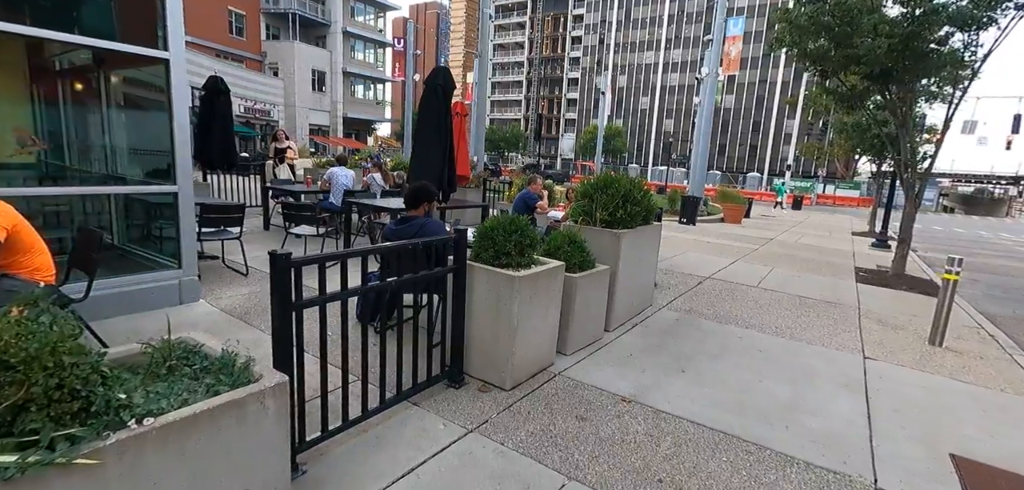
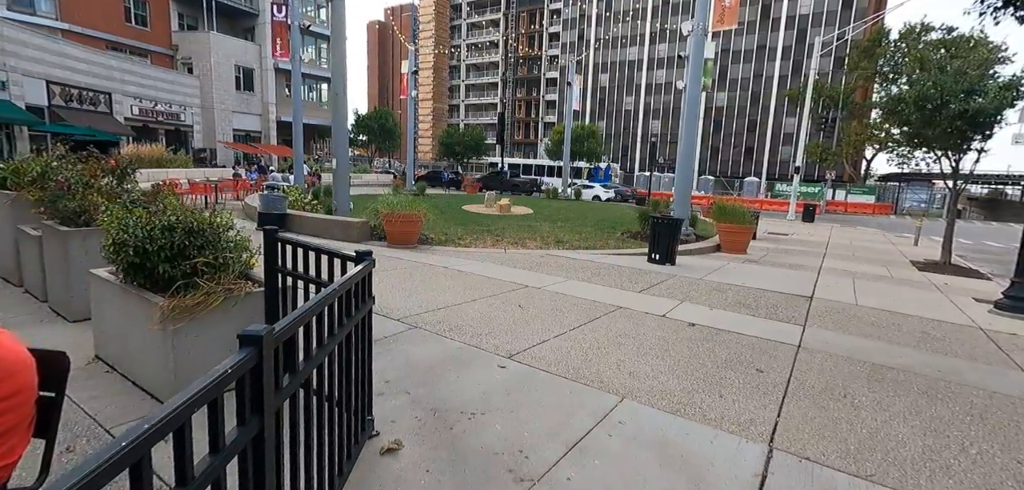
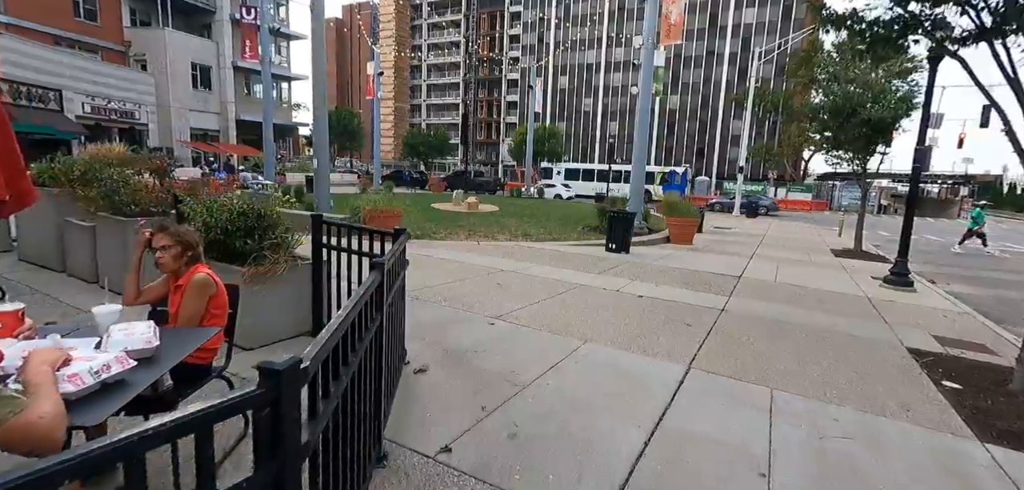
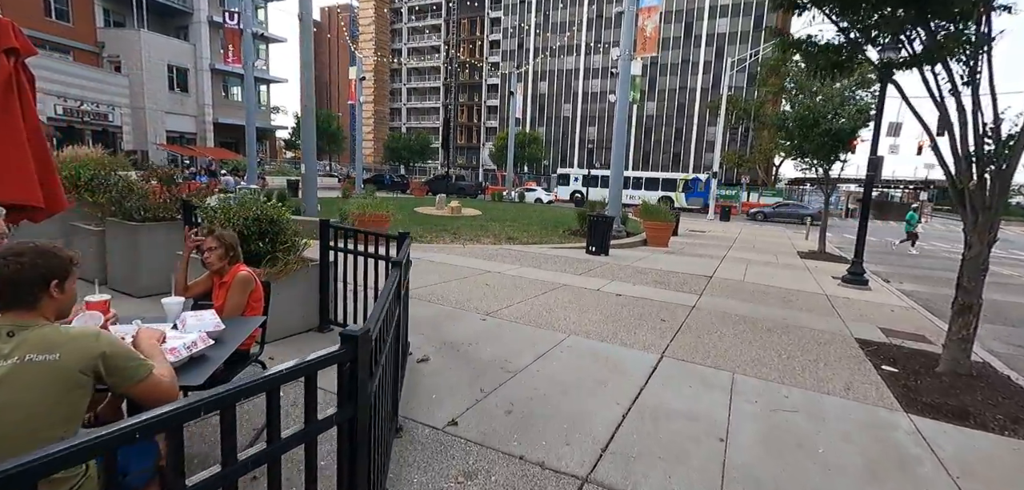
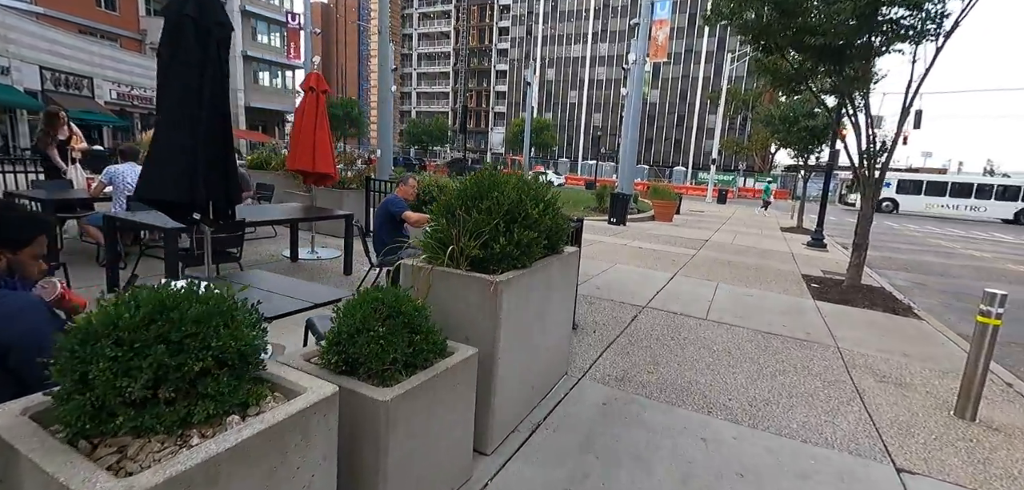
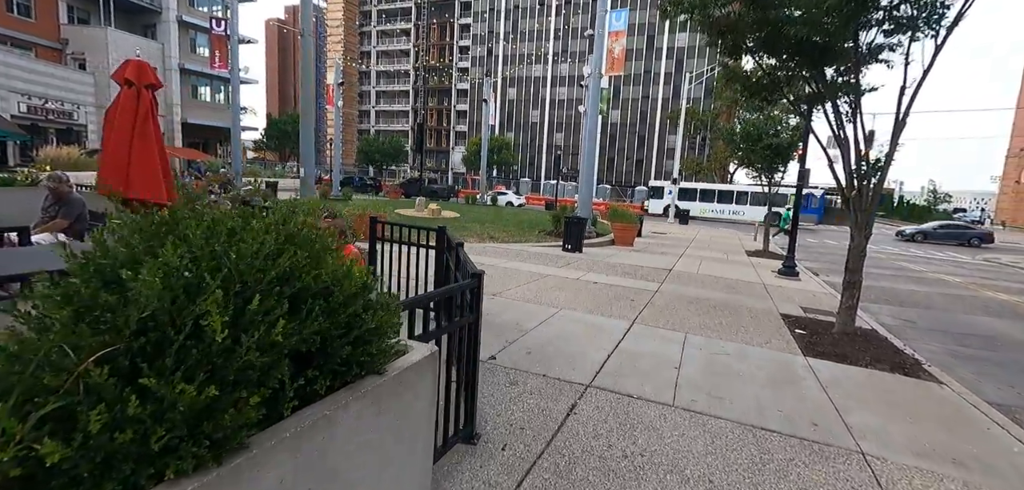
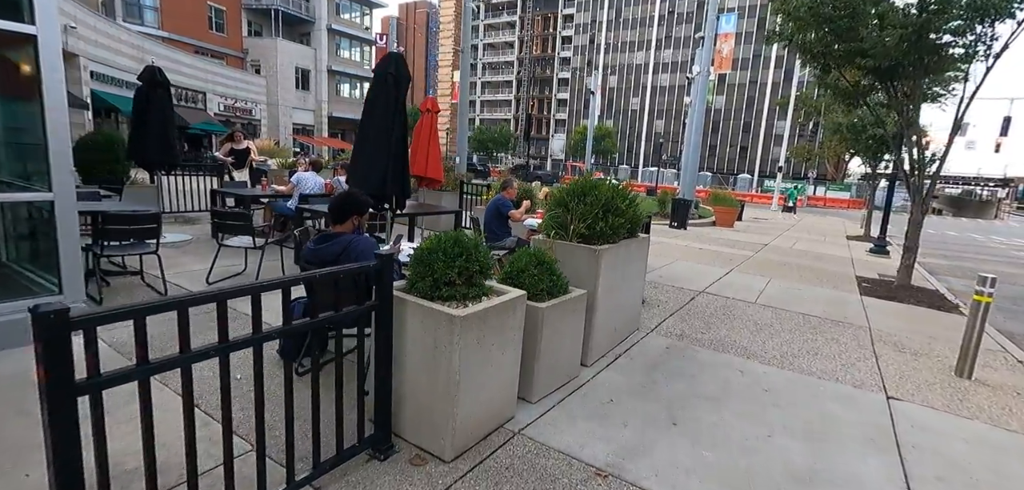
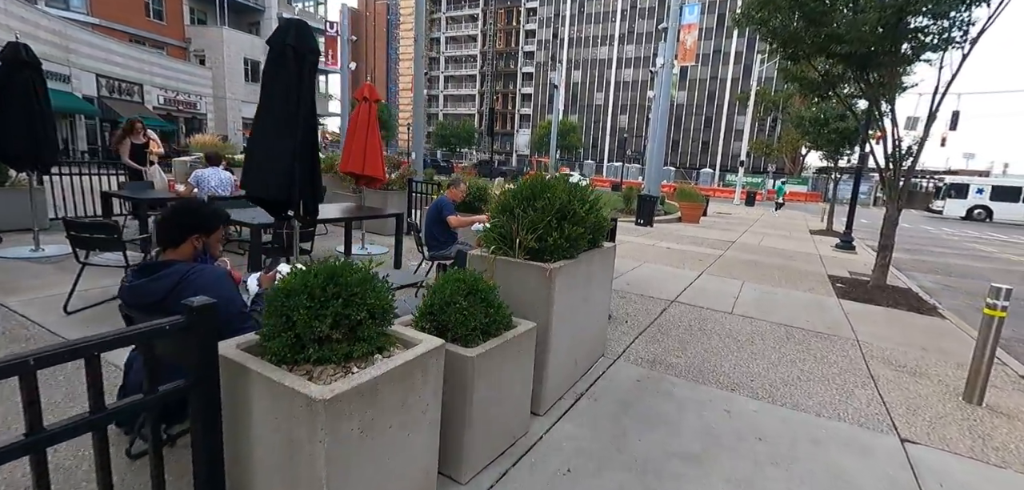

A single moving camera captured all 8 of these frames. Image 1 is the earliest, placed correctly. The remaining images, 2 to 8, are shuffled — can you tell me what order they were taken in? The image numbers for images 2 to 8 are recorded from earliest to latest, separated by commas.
7, 8, 5, 6, 4, 3, 2
